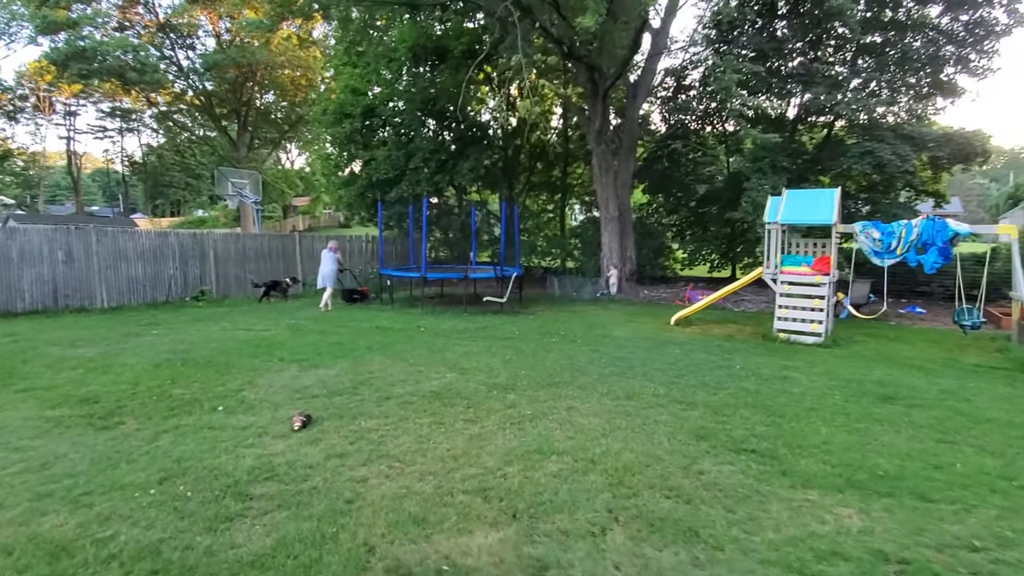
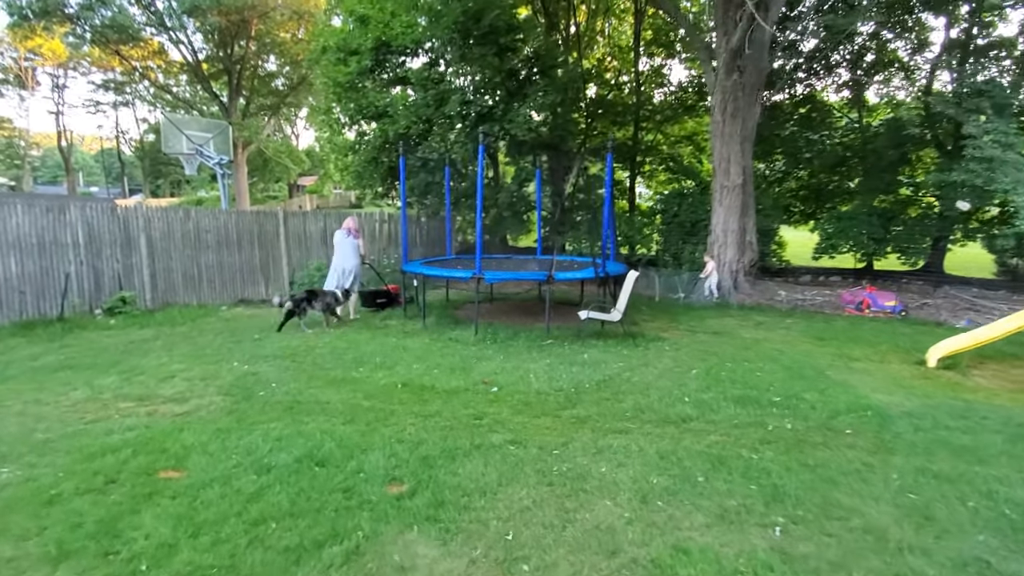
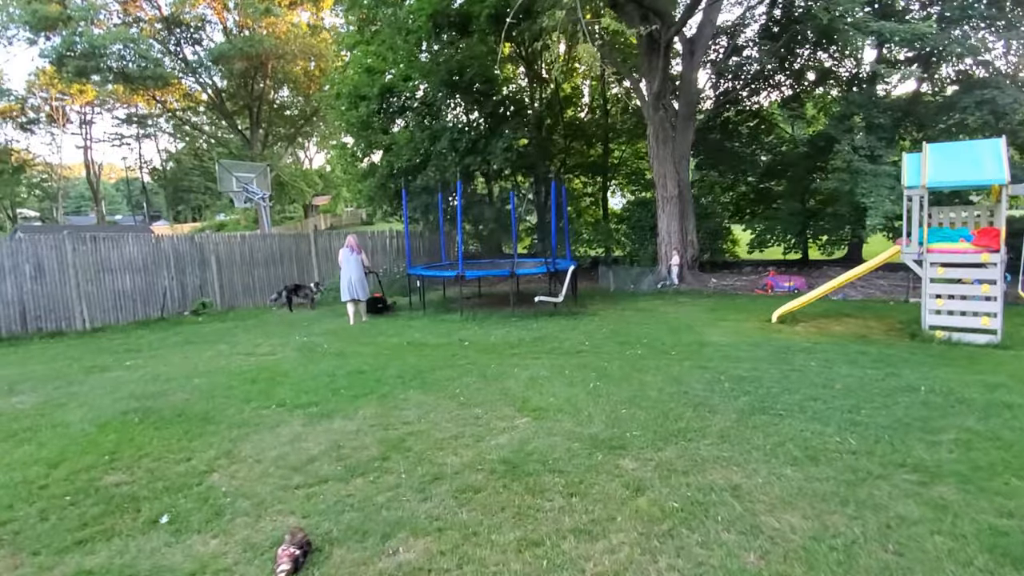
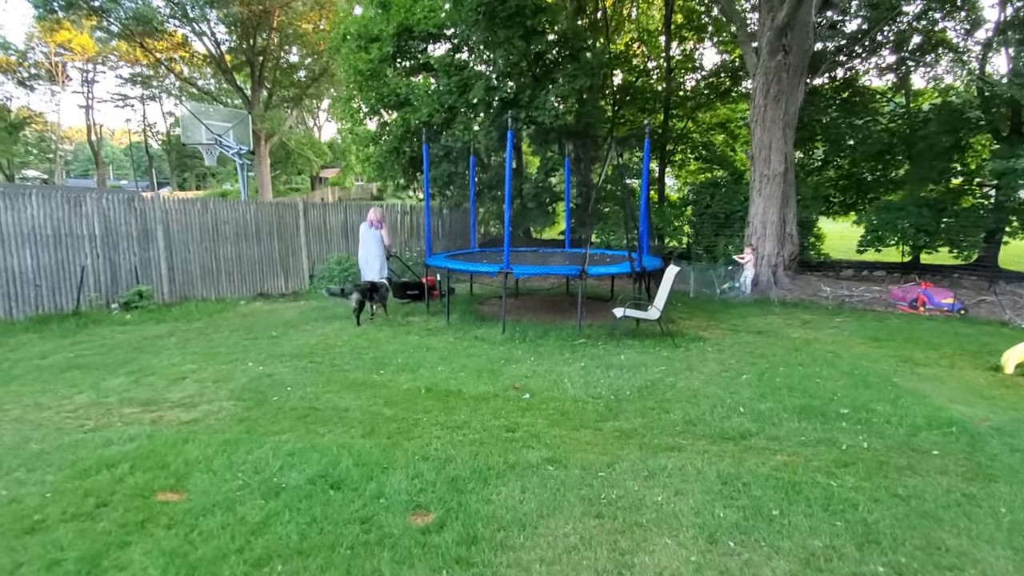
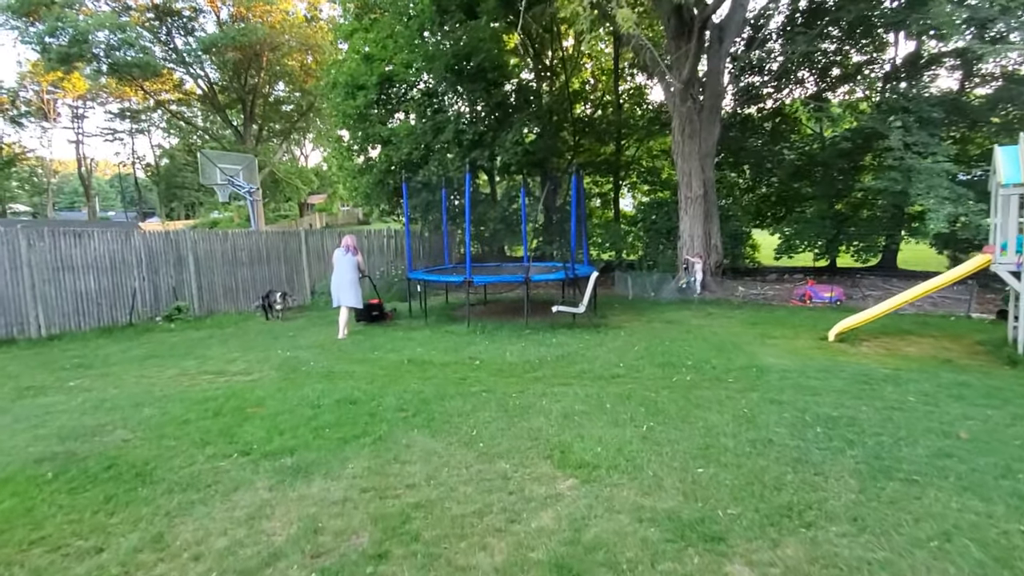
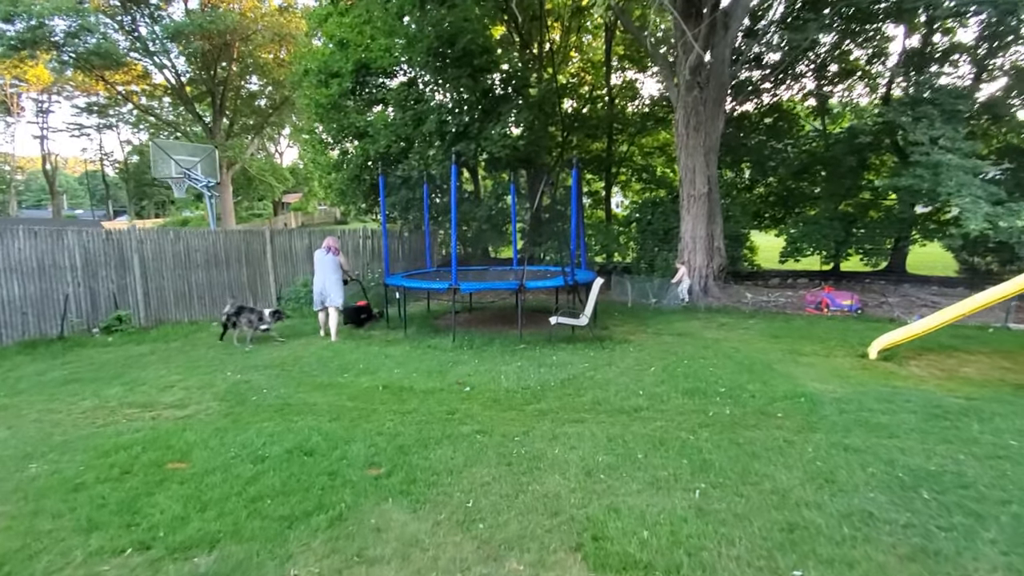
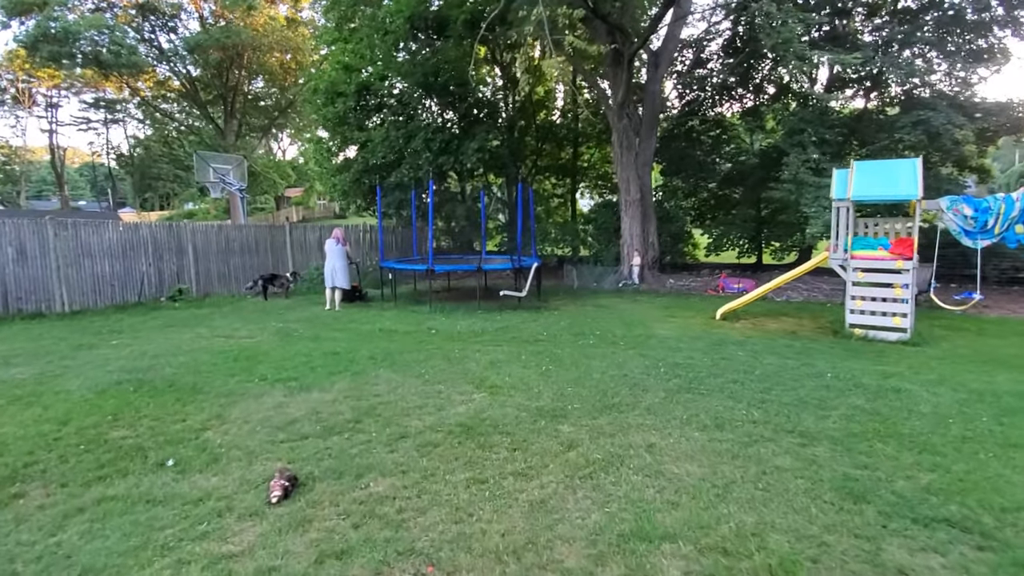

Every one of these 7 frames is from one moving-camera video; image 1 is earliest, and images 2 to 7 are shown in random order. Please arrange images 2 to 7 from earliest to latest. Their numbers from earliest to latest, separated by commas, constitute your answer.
7, 3, 5, 6, 2, 4
